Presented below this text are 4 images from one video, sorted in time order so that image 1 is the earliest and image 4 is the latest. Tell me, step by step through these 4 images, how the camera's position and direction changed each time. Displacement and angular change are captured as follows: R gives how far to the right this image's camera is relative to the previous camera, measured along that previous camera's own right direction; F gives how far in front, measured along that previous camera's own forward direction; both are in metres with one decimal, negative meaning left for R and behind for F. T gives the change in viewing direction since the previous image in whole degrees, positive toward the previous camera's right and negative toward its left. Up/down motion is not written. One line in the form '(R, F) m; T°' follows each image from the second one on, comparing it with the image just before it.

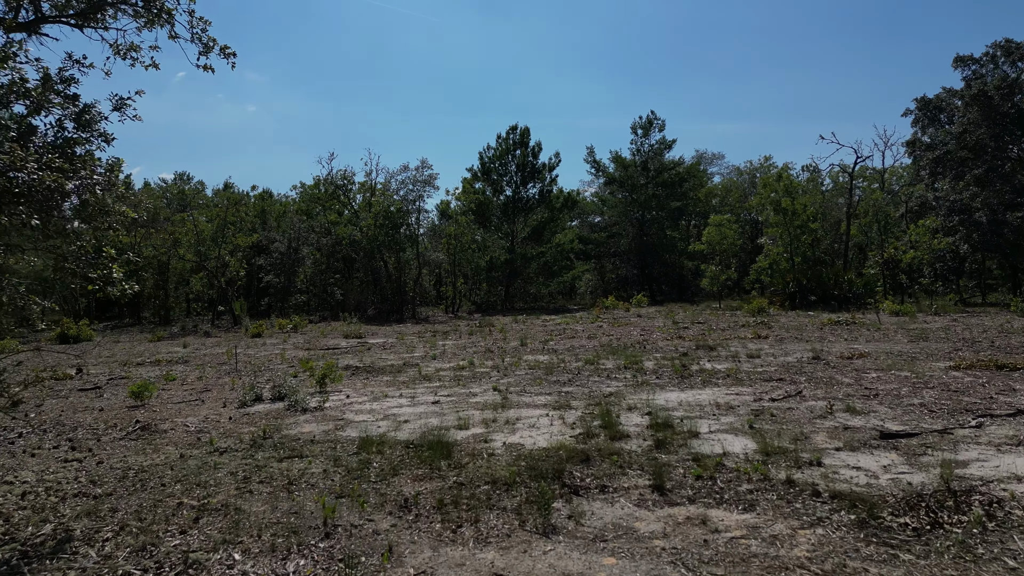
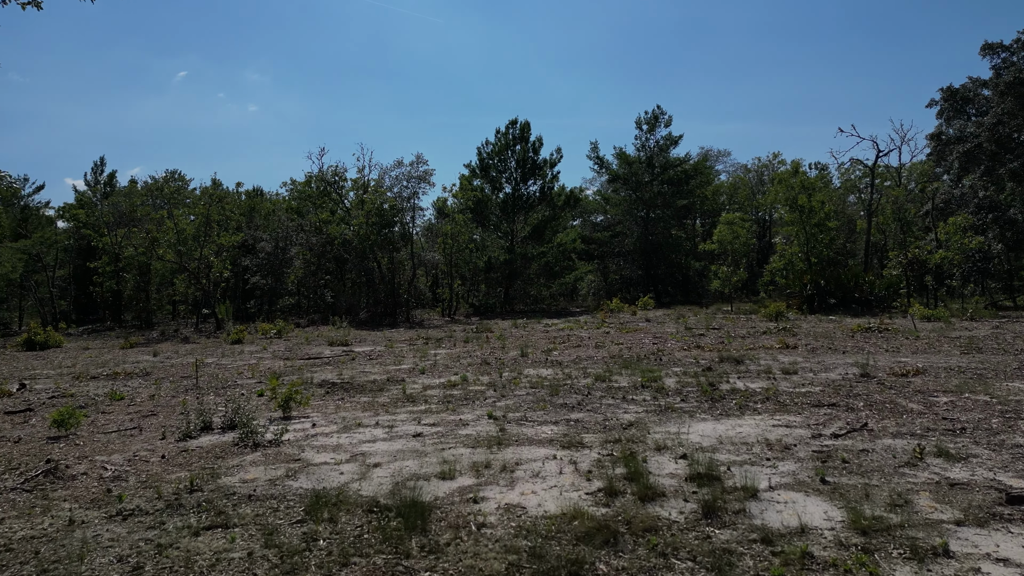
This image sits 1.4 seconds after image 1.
(0.0, +1.4) m; 0°
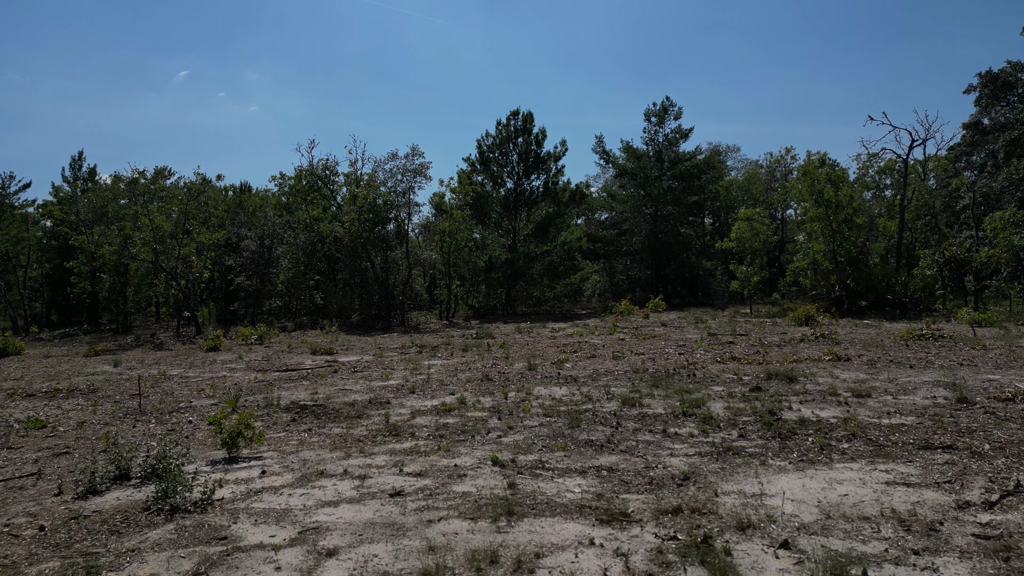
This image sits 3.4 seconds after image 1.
(-0.1, +1.6) m; 0°
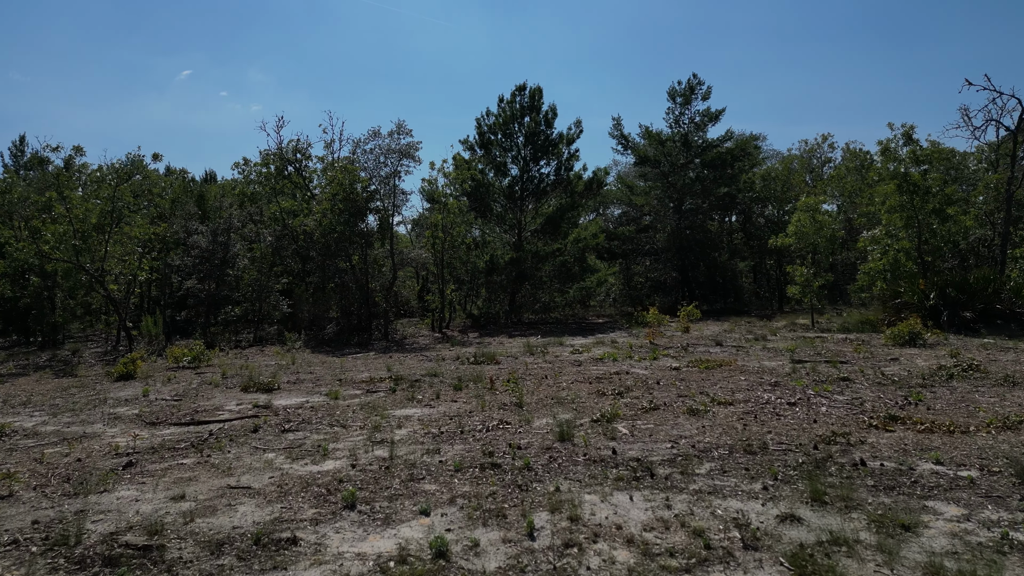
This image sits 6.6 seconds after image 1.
(-0.2, +4.0) m; 0°
